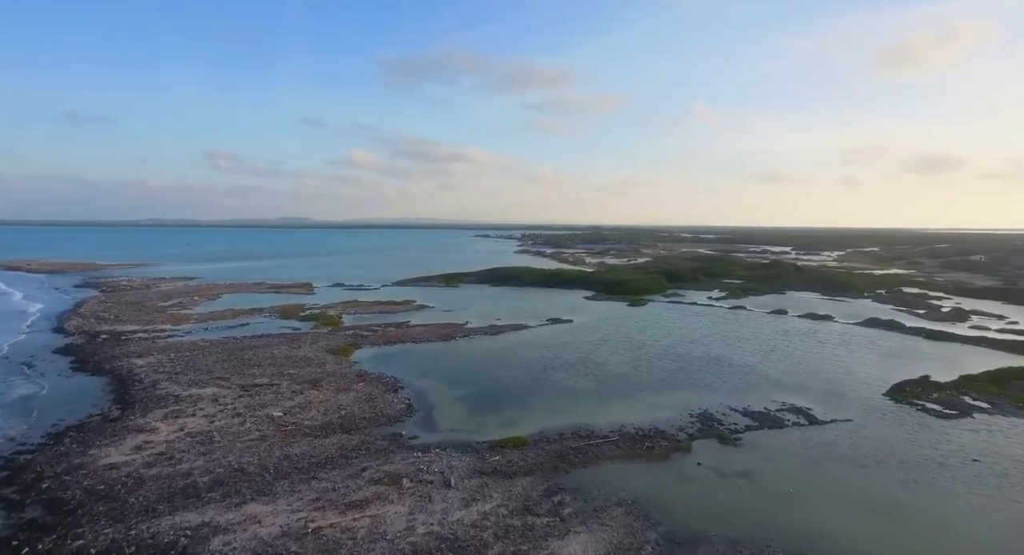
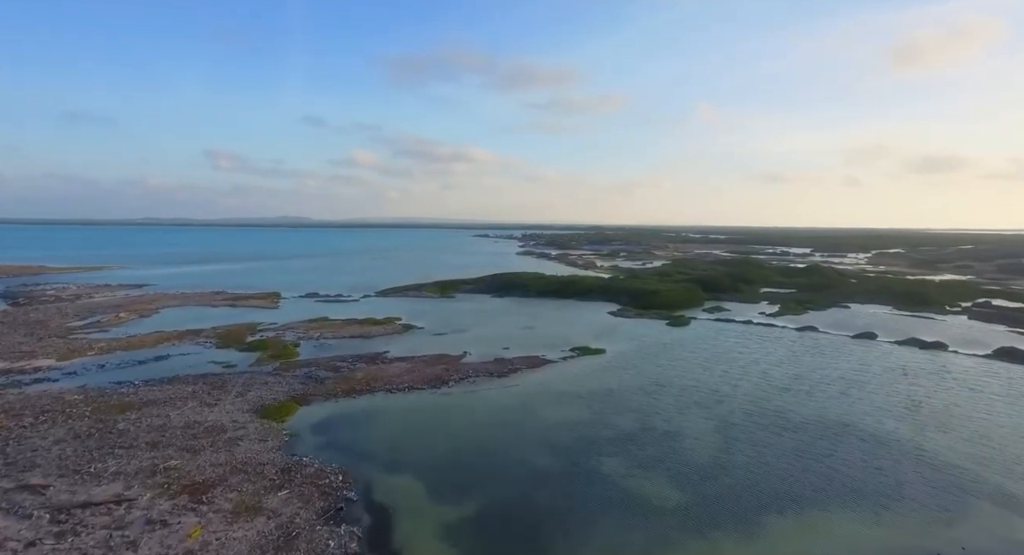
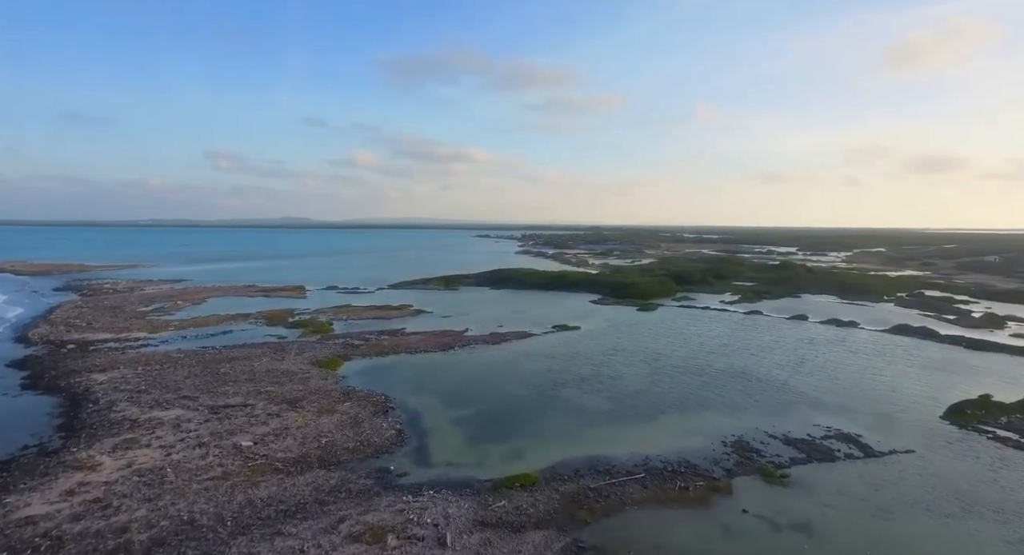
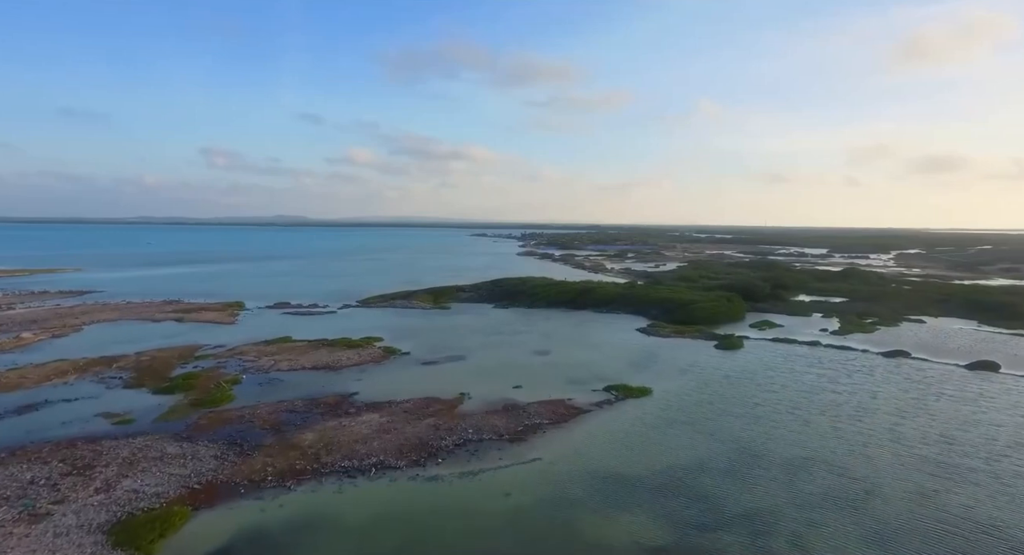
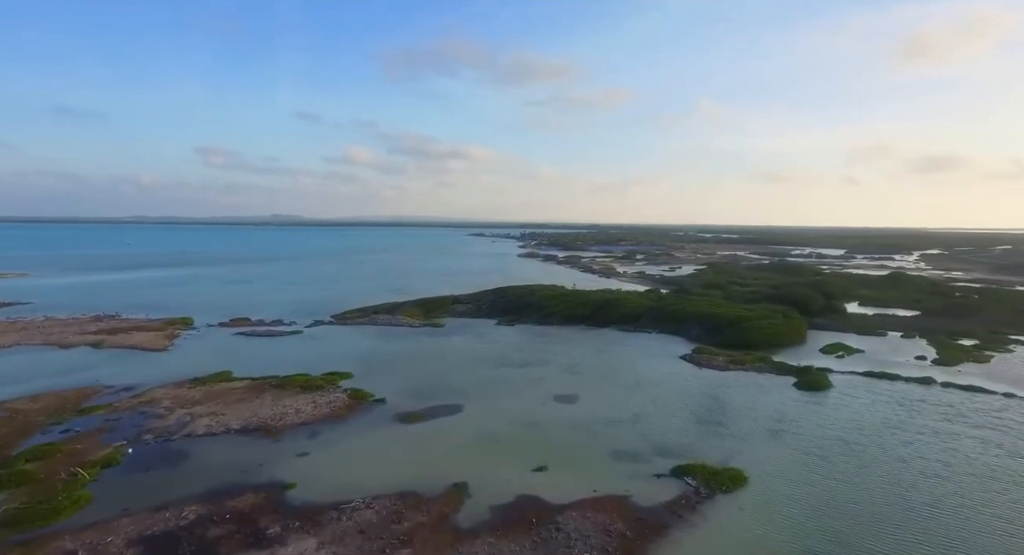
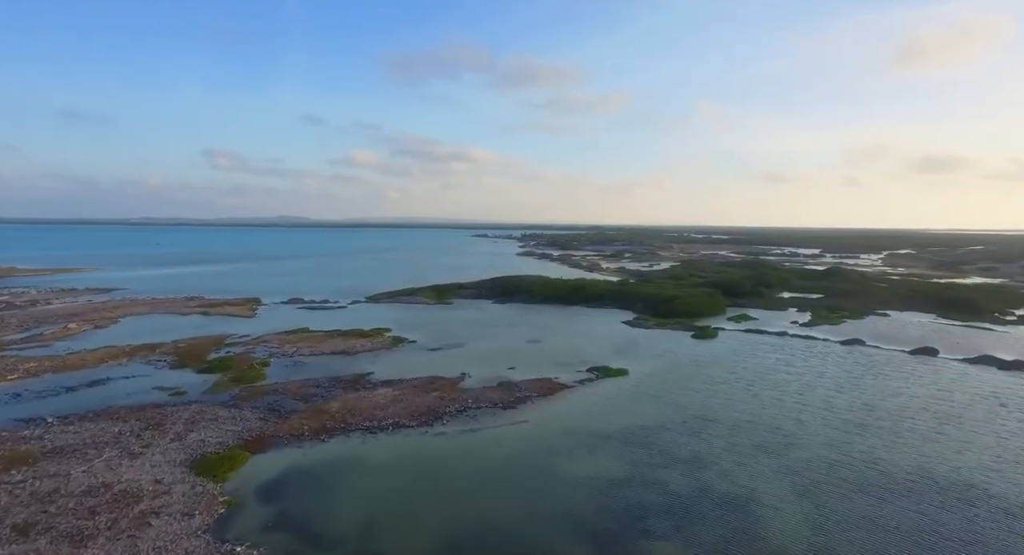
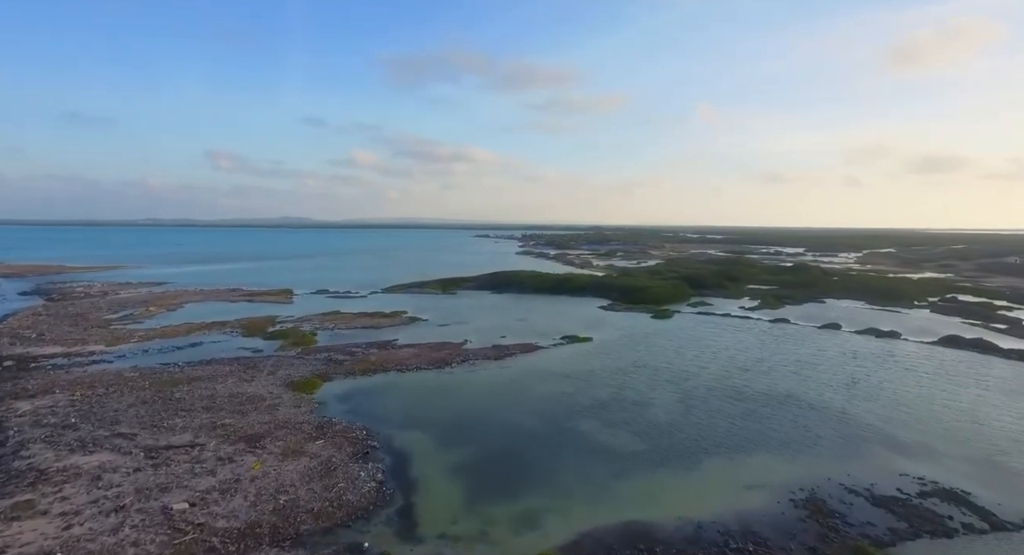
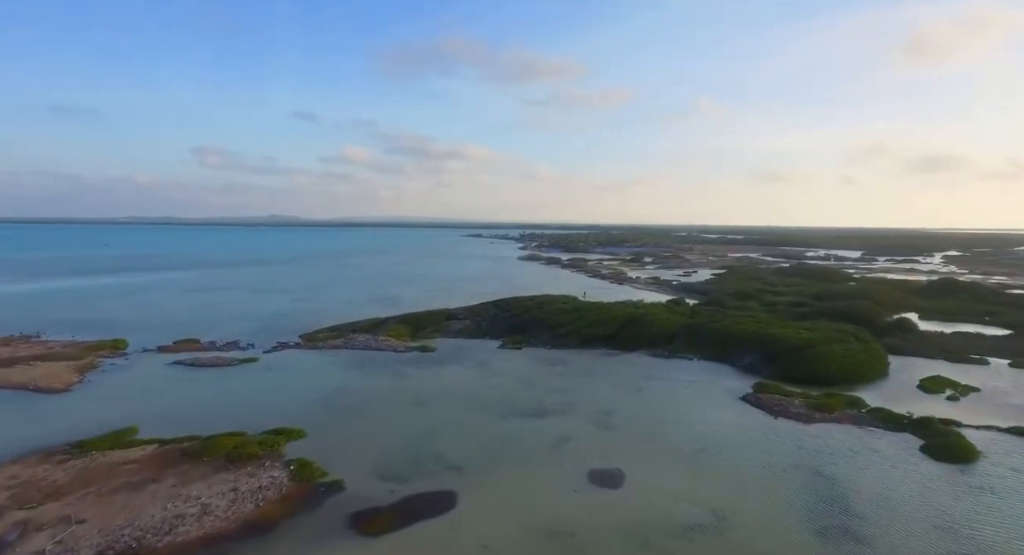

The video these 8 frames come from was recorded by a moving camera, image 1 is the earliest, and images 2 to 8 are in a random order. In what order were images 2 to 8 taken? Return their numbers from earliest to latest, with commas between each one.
3, 7, 2, 6, 4, 5, 8
